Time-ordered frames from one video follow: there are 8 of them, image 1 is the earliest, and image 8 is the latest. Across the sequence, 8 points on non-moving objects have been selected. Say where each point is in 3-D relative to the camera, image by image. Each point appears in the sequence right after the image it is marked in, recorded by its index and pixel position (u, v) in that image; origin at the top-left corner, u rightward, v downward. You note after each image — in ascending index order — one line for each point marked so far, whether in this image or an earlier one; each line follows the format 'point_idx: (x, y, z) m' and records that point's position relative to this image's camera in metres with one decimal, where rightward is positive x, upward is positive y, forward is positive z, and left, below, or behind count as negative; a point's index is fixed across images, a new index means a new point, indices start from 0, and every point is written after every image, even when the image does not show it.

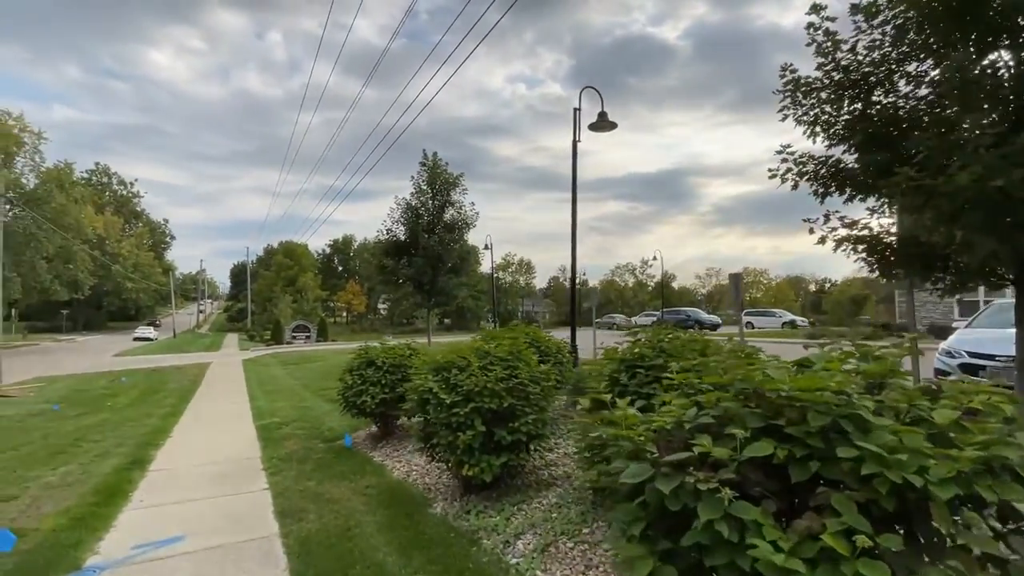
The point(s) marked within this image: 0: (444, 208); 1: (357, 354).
0: (-2.0, +2.2, +17.2) m
1: (-1.9, -0.9, +7.6) m
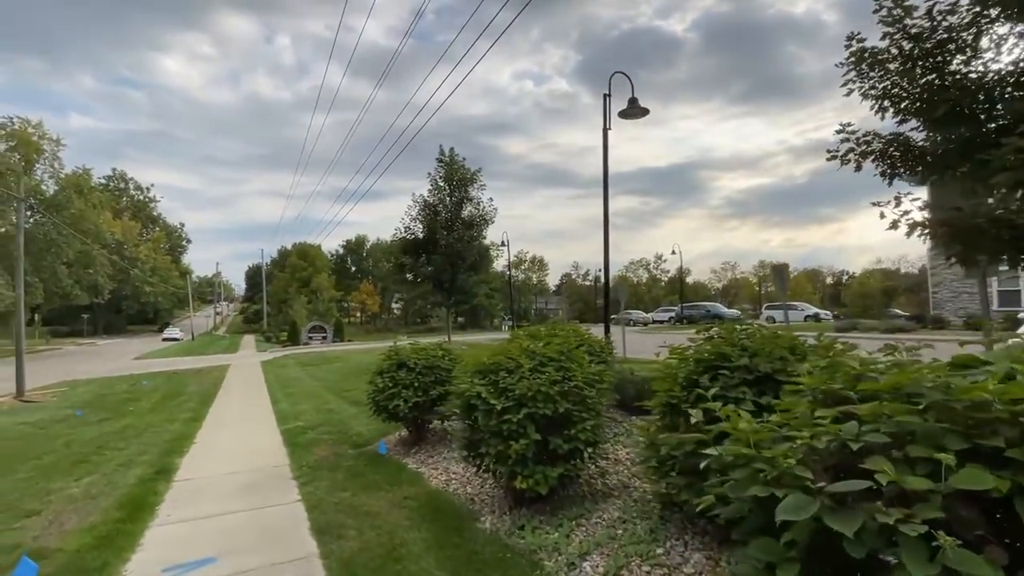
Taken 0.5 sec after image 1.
0: (-1.4, +2.3, +16.8) m
1: (-1.5, -0.8, +7.2) m
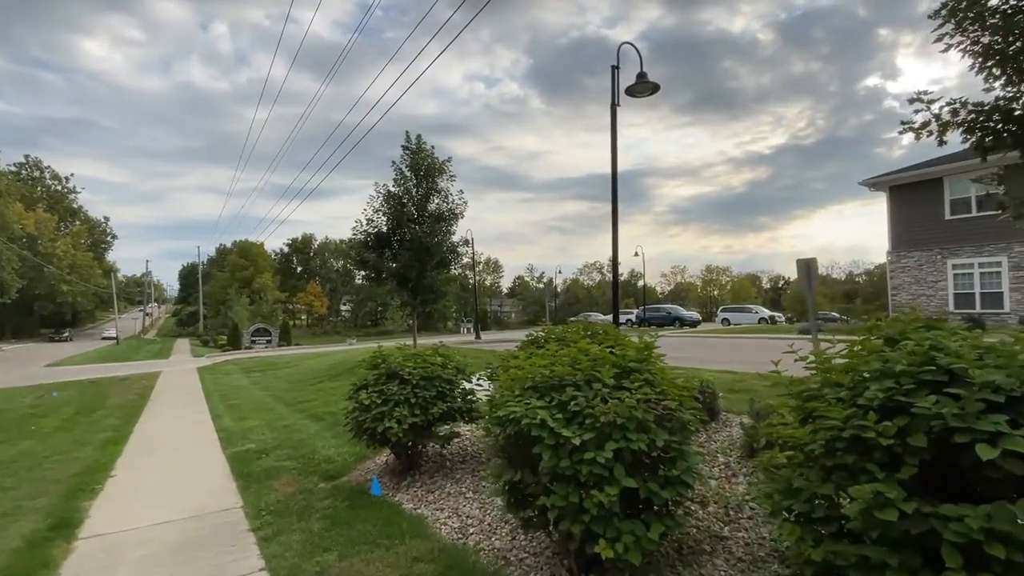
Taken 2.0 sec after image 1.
0: (-2.1, +2.3, +15.3) m
1: (-1.3, -0.7, +5.6) m
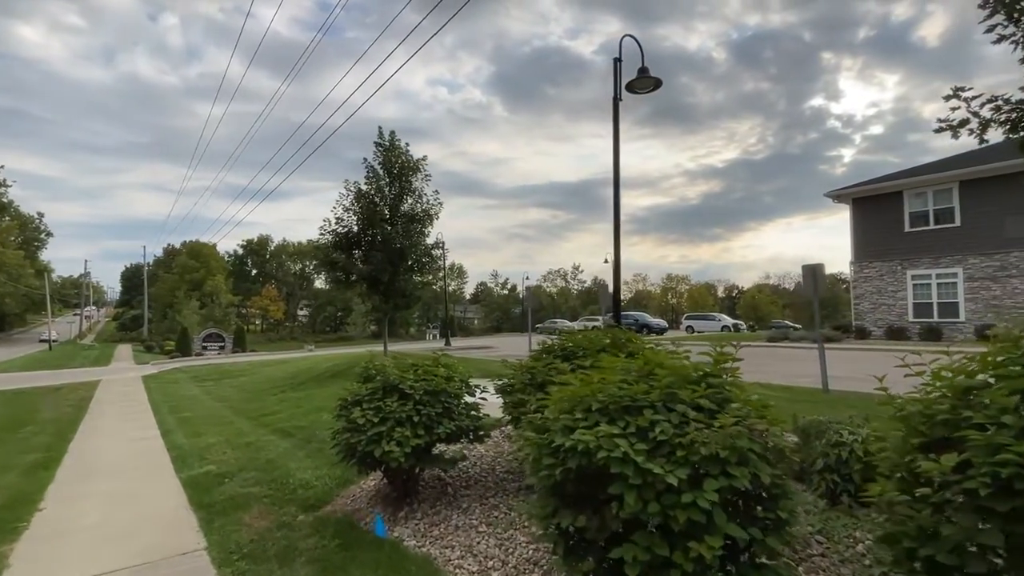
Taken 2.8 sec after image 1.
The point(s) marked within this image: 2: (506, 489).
0: (-2.6, +2.2, +14.5) m
1: (-1.2, -0.7, +4.9) m
2: (-0.1, -1.7, +5.0) m
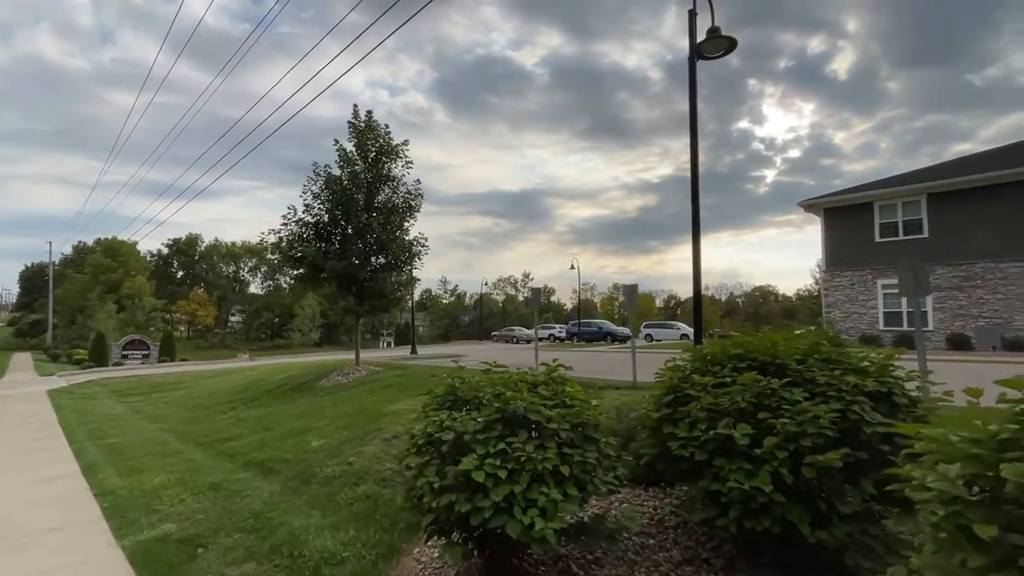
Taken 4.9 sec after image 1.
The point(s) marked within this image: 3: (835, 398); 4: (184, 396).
0: (-2.7, +2.2, +12.6) m
1: (-0.3, -0.6, +3.1) m
2: (+0.8, -1.5, +3.4) m
3: (+1.6, -0.5, +3.0) m
4: (-7.6, -2.5, +13.9) m
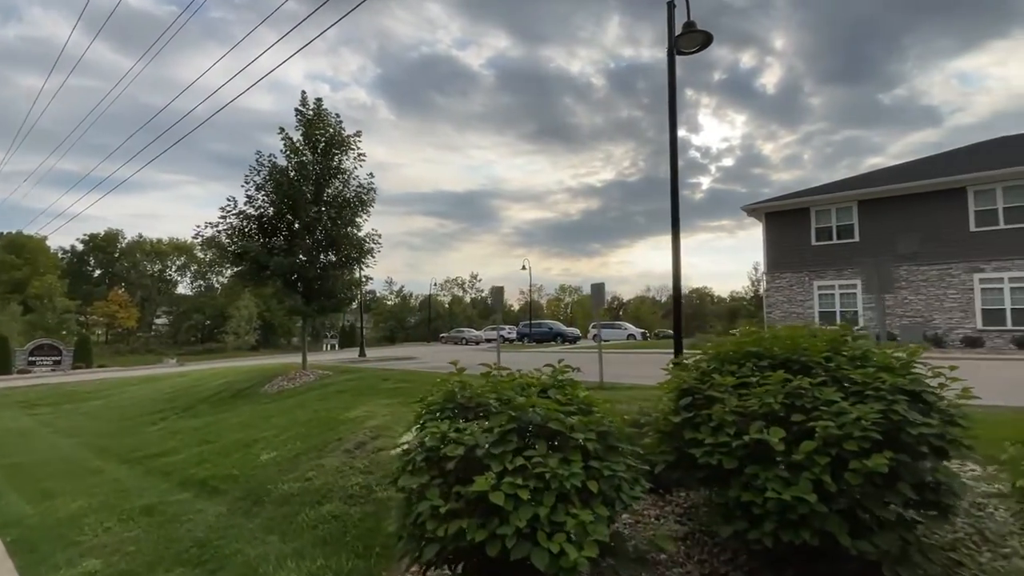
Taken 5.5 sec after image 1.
0: (-3.6, +2.2, +11.9) m
1: (-0.3, -0.5, +2.7) m
2: (+0.8, -1.5, +3.1) m
3: (+1.6, -0.5, +2.8) m
4: (-8.6, -2.5, +12.8) m
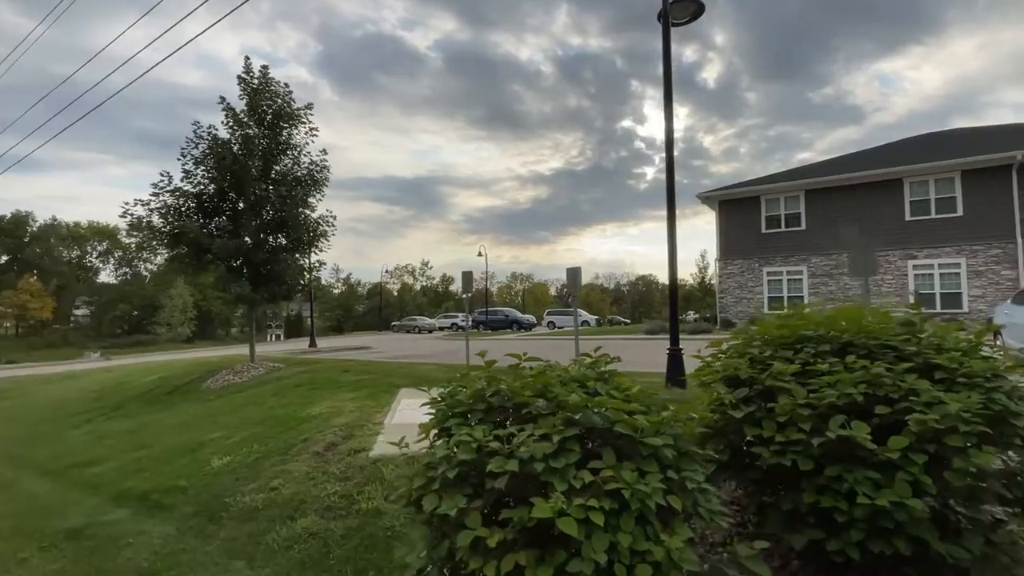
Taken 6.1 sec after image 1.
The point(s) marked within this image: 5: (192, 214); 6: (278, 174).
0: (-4.2, +2.5, +11.0) m
1: (-0.1, -0.4, +2.2) m
2: (+1.0, -1.4, +2.6) m
3: (+1.8, -0.4, +2.4) m
4: (-9.3, -2.2, +11.5) m
5: (-5.5, +1.3, +10.4) m
6: (-4.2, +2.1, +10.8) m
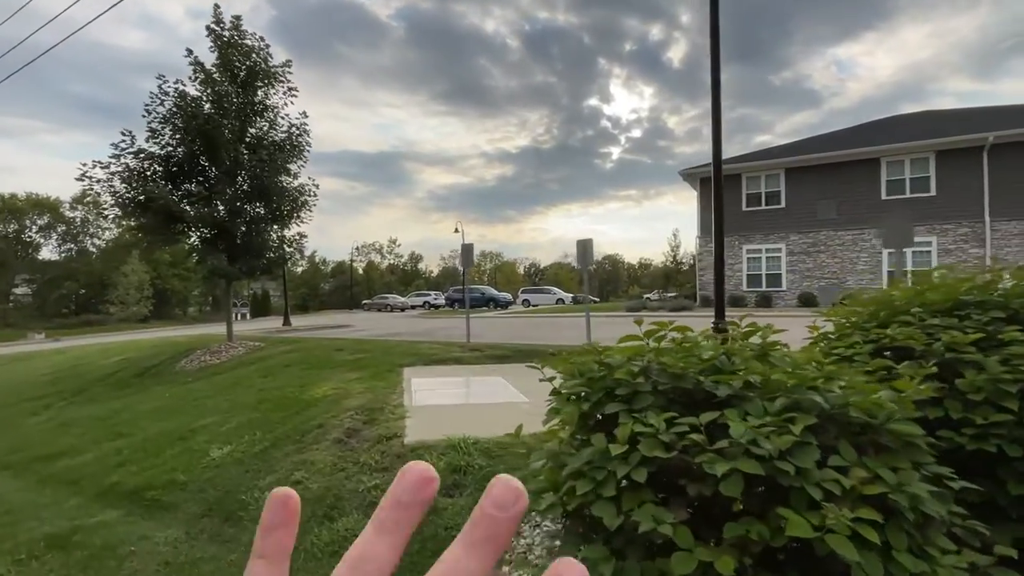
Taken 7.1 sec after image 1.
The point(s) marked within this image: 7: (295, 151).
0: (-4.3, +2.9, +10.1) m
1: (+0.4, -0.3, +1.7) m
2: (+1.4, -1.2, +2.2) m
3: (+2.3, -0.2, +2.0) m
4: (-9.4, -1.7, +10.4) m
5: (-5.6, +1.7, +9.5) m
6: (-4.3, +2.5, +10.0) m
7: (-3.8, +2.4, +10.4) m
